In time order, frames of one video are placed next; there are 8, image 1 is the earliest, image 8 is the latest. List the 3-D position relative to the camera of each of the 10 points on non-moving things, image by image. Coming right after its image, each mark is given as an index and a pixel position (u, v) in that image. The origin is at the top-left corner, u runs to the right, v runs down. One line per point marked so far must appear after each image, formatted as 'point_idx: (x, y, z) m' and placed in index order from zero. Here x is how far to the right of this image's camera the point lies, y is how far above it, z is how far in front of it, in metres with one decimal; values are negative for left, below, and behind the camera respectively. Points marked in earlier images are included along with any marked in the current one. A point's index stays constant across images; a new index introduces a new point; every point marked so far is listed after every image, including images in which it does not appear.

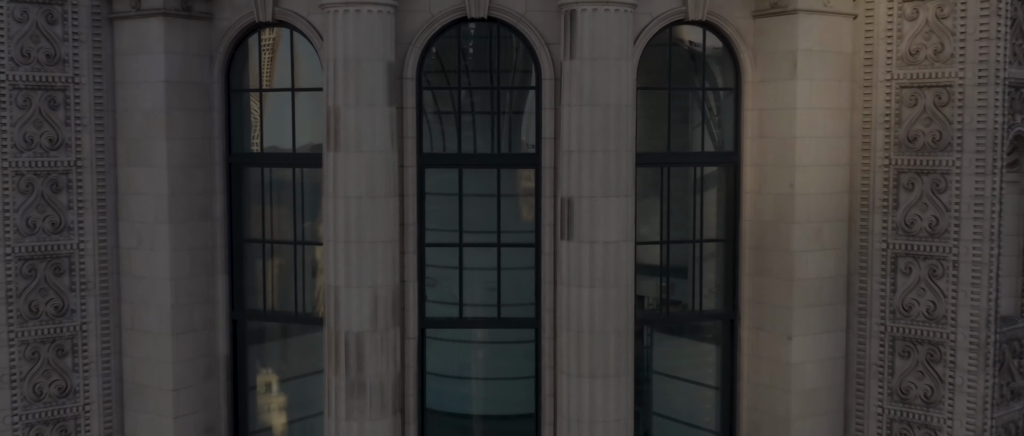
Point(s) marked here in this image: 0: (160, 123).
0: (-3.1, +0.8, +9.8) m
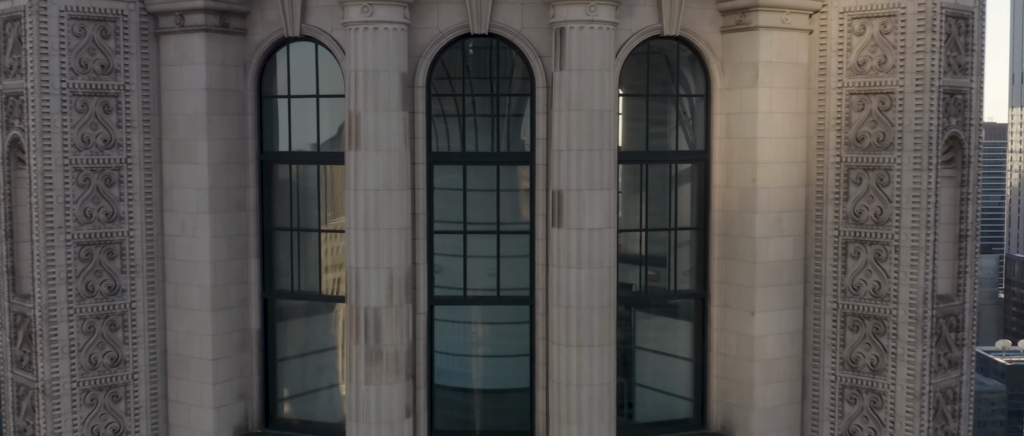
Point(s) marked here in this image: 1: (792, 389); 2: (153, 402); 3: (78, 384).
0: (-3.2, +0.9, +11.2) m
1: (+2.9, -1.8, +11.3) m
2: (-3.8, -2.0, +11.5) m
3: (-4.4, -1.7, +11.1) m
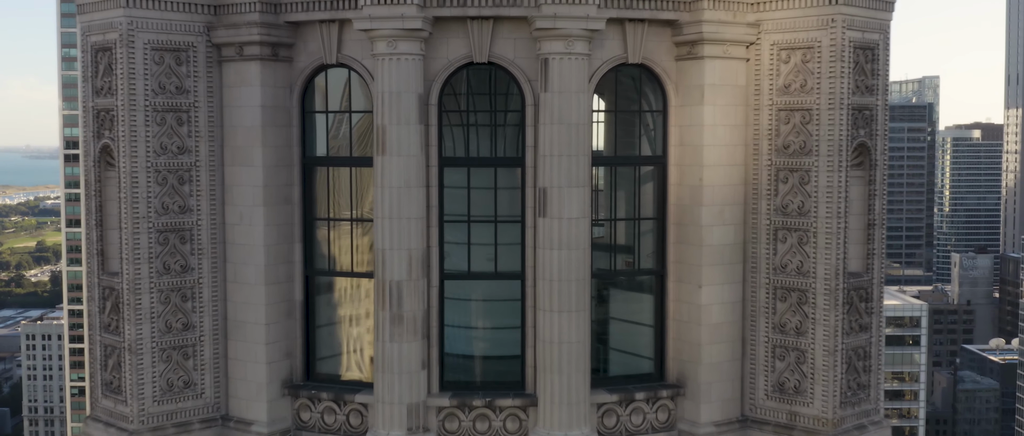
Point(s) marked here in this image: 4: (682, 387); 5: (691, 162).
0: (-3.2, +1.0, +13.8) m
1: (+2.8, -1.7, +14.0) m
2: (-3.9, -1.9, +14.2) m
3: (-4.4, -1.6, +13.7) m
4: (+2.2, -2.1, +13.9) m
5: (+2.2, +0.6, +13.7) m
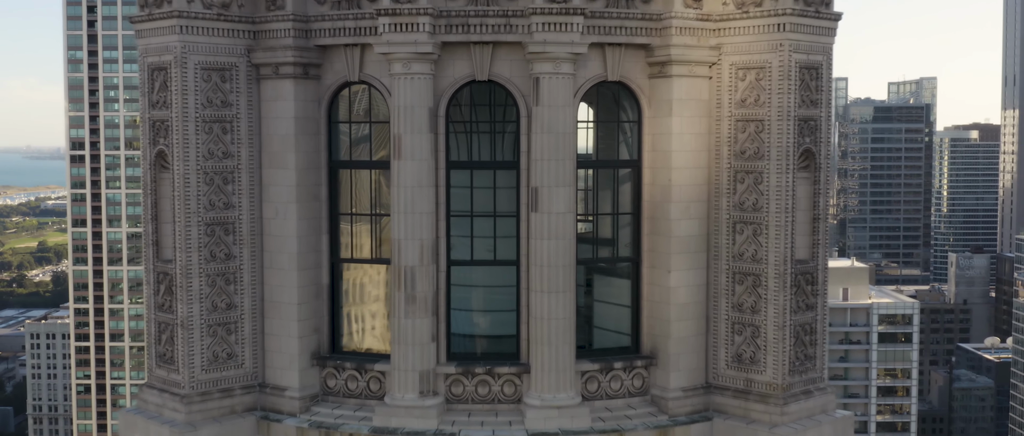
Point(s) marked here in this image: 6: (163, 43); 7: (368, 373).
0: (-3.3, +1.1, +16.1) m
1: (+2.7, -1.6, +16.3) m
2: (-3.9, -1.9, +16.5) m
3: (-4.5, -1.5, +16.1) m
4: (+2.1, -2.1, +16.2) m
5: (+2.2, +0.7, +16.1) m
6: (-5.0, +2.5, +15.8) m
7: (-2.1, -2.3, +16.2) m
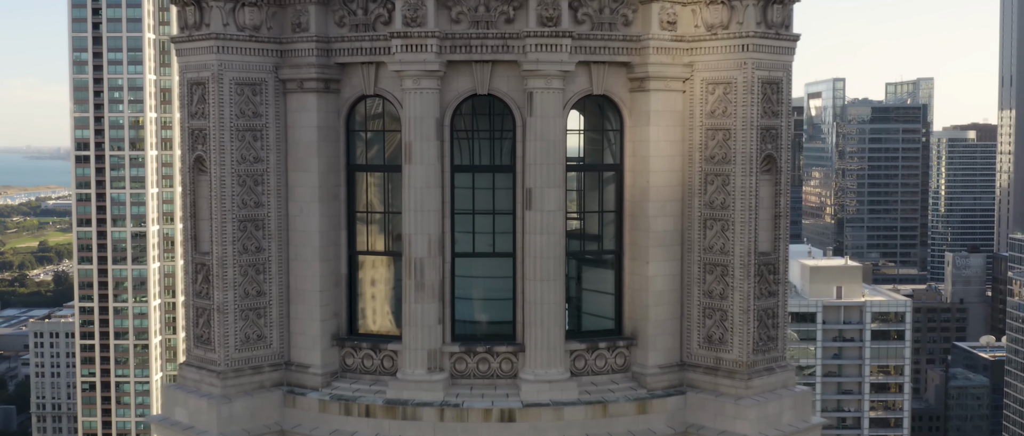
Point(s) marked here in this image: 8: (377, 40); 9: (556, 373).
0: (-3.3, +1.1, +18.3) m
1: (+2.7, -1.5, +18.4) m
2: (-4.0, -1.8, +18.6) m
3: (-4.5, -1.5, +18.2) m
4: (+2.1, -2.0, +18.3) m
5: (+2.1, +0.8, +18.2) m
6: (-5.1, +2.6, +18.0) m
7: (-2.2, -2.2, +18.3) m
8: (-2.2, +2.9, +17.7) m
9: (+0.7, -2.5, +17.7) m
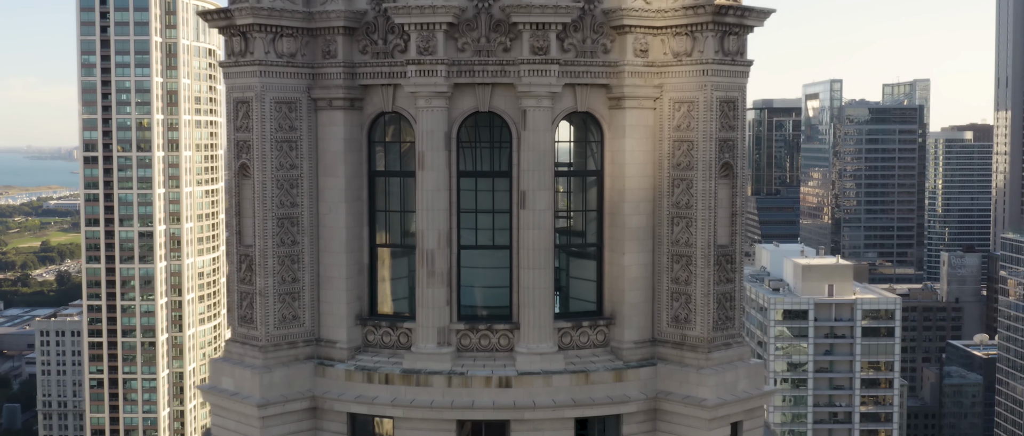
0: (-3.4, +1.2, +21.5) m
1: (+2.6, -1.5, +21.7) m
2: (-4.0, -1.8, +21.9) m
3: (-4.6, -1.4, +21.5) m
4: (+2.0, -2.0, +21.6) m
5: (+2.1, +0.8, +21.5) m
6: (-5.1, +2.6, +21.2) m
7: (-2.2, -2.2, +21.6) m
8: (-2.2, +2.9, +21.0) m
9: (+0.6, -2.5, +20.9) m
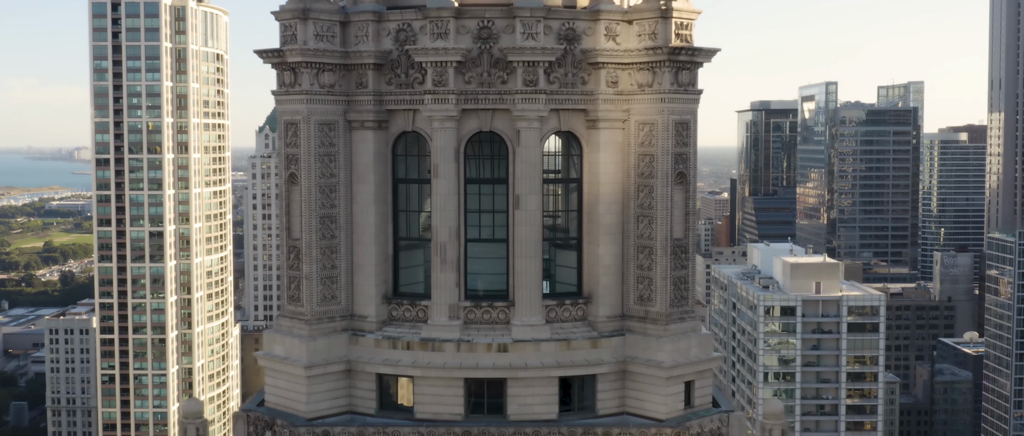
0: (-3.5, +1.2, +26.7) m
1: (+2.6, -1.5, +26.9) m
2: (-4.1, -1.8, +27.1) m
3: (-4.7, -1.4, +26.7) m
4: (+1.9, -1.9, +26.8) m
5: (+2.0, +0.8, +26.6) m
6: (-5.2, +2.6, +26.4) m
7: (-2.3, -2.2, +26.8) m
8: (-2.3, +2.9, +26.2) m
9: (+0.6, -2.4, +26.1) m
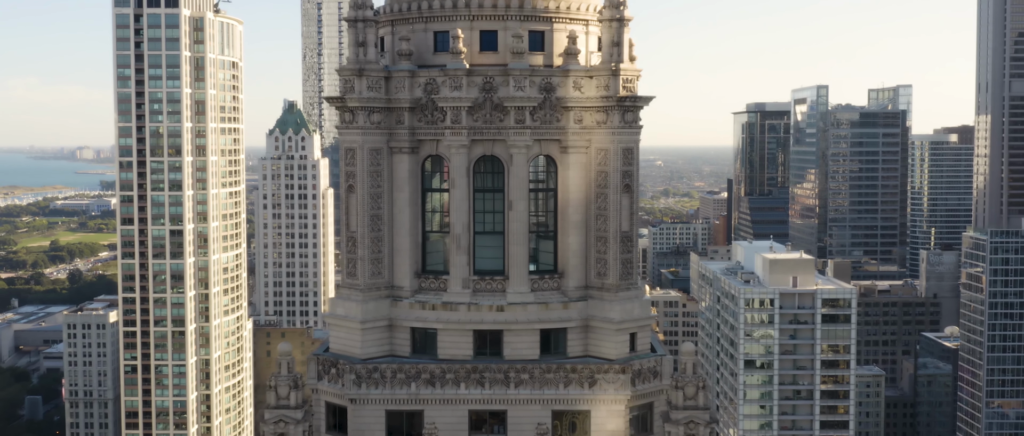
0: (-3.6, +1.2, +37.5) m
1: (+2.4, -1.4, +37.6) m
2: (-4.3, -1.7, +37.8) m
3: (-4.9, -1.3, +37.4) m
4: (+1.8, -1.9, +37.5) m
5: (+1.8, +0.9, +37.4) m
6: (-5.4, +2.7, +37.2) m
7: (-2.5, -2.1, +37.5) m
8: (-2.5, +3.0, +36.9) m
9: (+0.4, -2.4, +36.8) m
